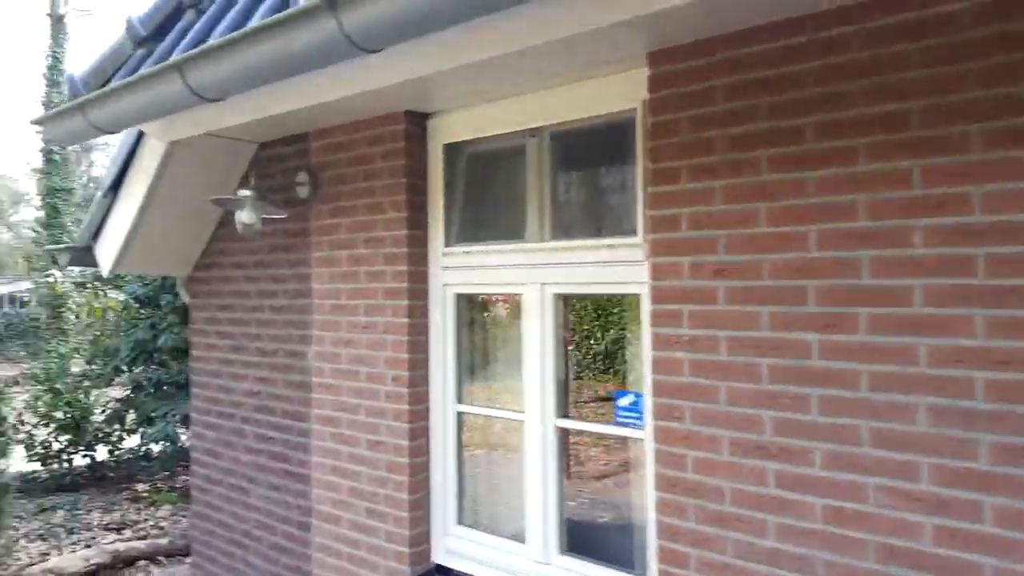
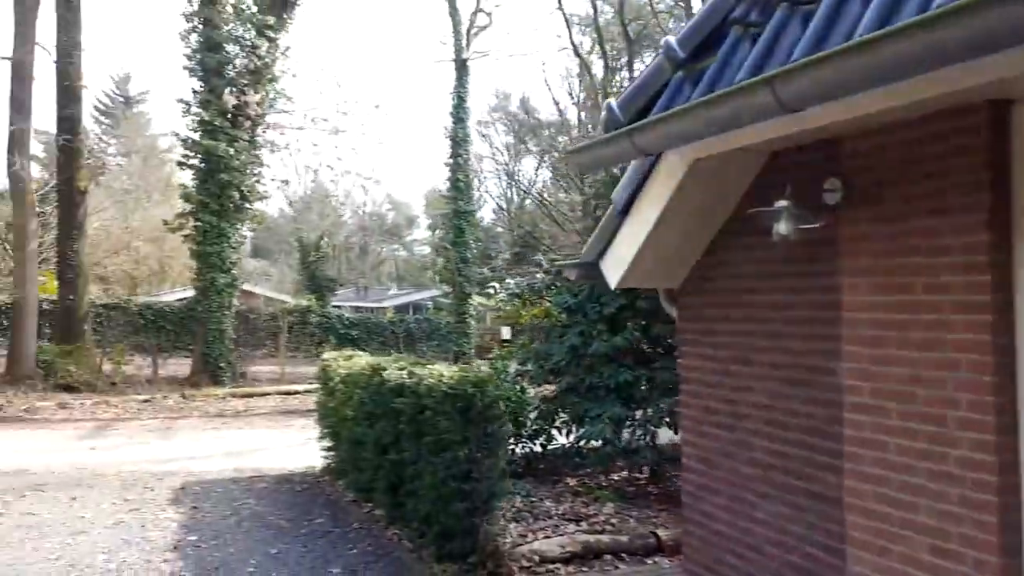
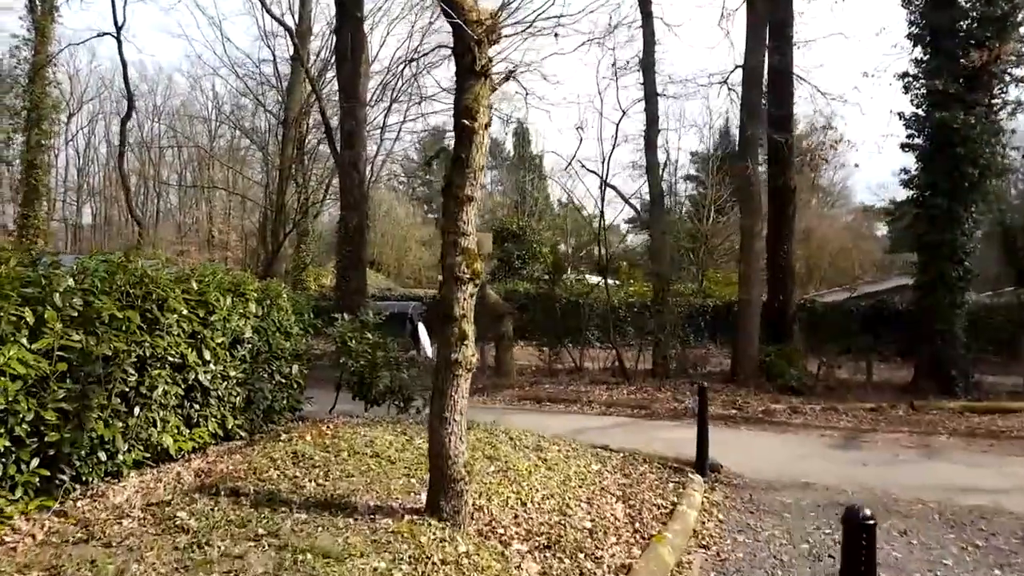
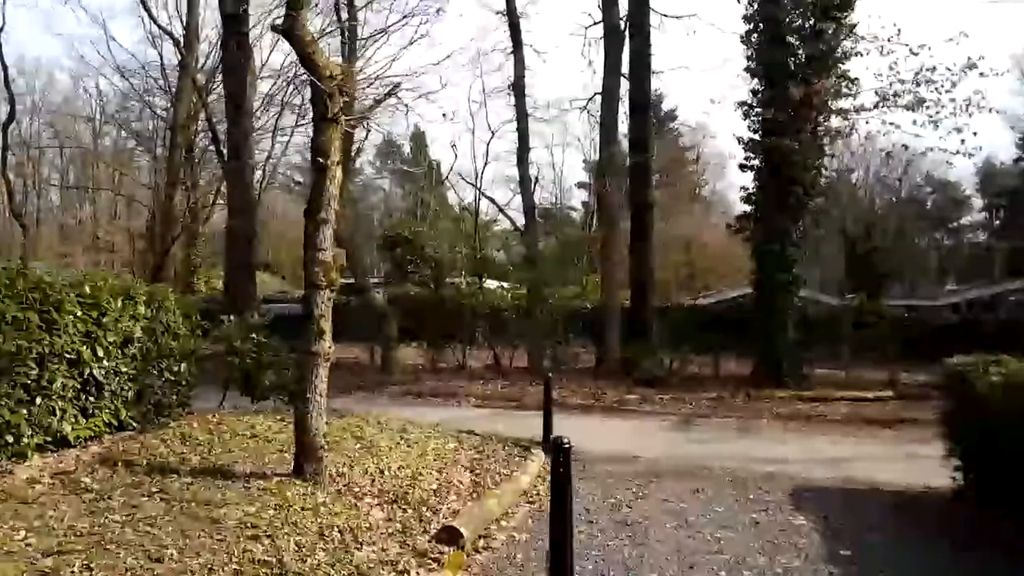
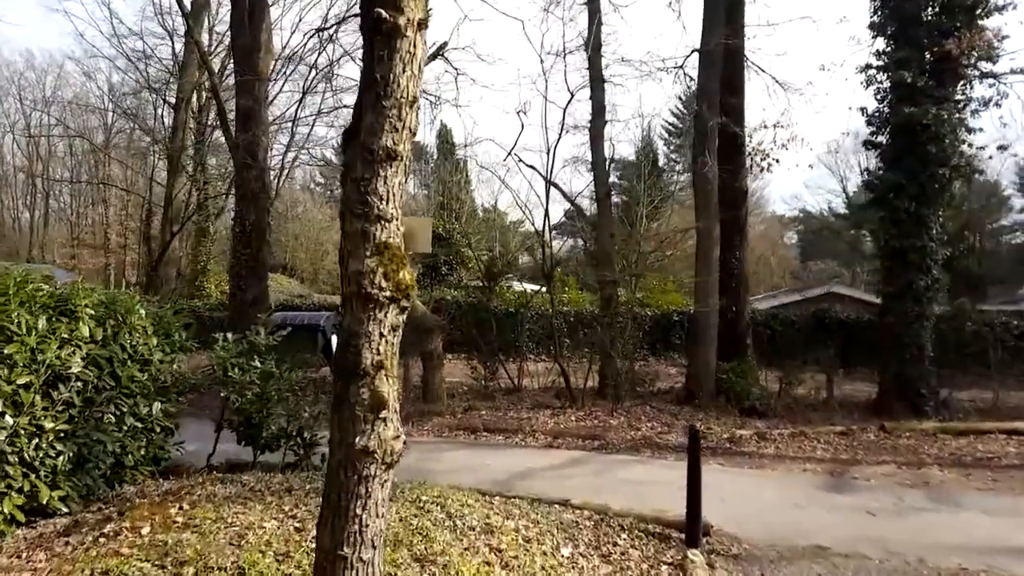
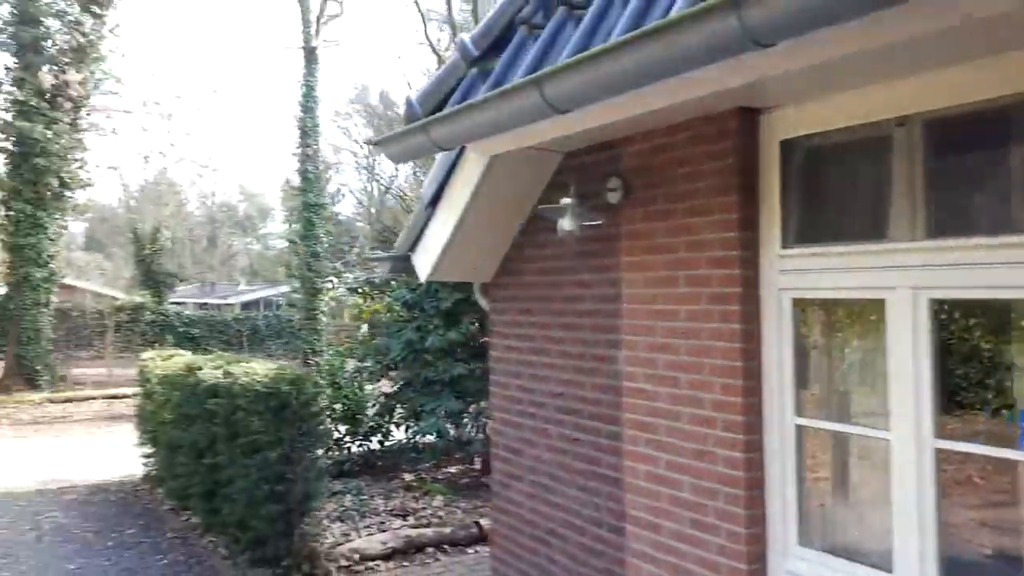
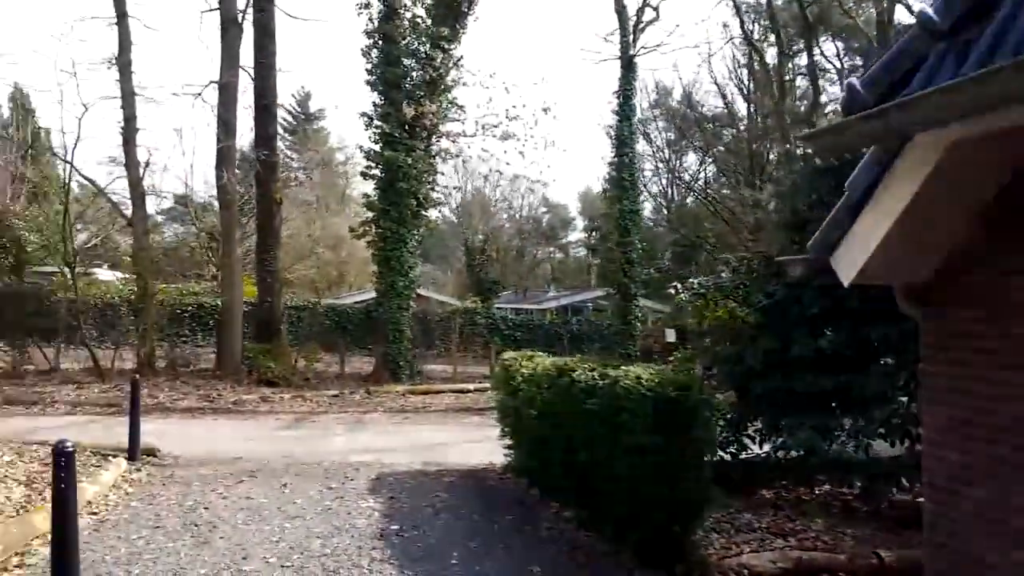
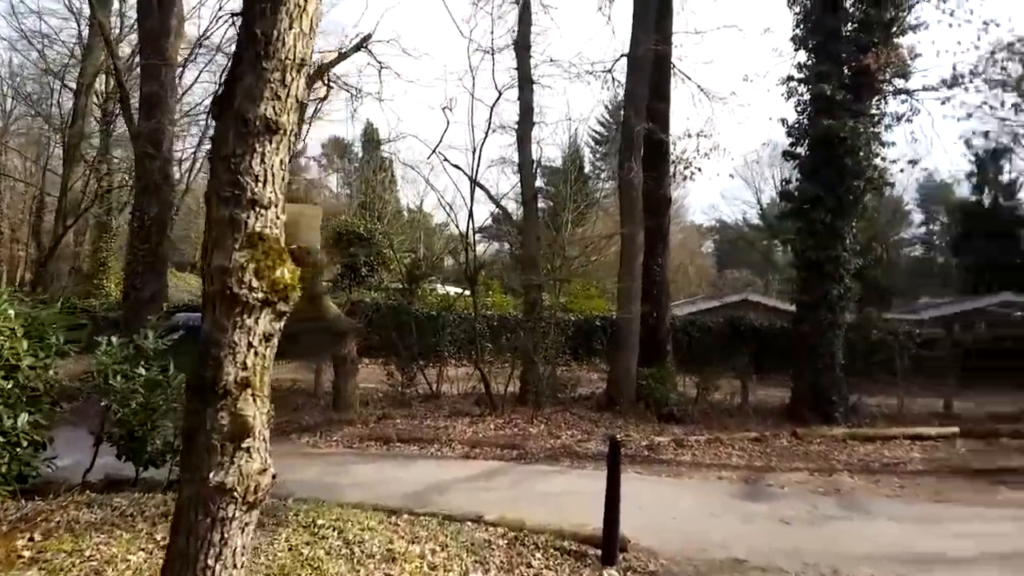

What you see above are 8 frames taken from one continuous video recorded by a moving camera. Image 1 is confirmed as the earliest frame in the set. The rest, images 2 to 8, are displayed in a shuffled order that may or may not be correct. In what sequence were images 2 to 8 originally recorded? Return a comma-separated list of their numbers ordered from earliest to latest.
6, 2, 7, 4, 3, 5, 8
